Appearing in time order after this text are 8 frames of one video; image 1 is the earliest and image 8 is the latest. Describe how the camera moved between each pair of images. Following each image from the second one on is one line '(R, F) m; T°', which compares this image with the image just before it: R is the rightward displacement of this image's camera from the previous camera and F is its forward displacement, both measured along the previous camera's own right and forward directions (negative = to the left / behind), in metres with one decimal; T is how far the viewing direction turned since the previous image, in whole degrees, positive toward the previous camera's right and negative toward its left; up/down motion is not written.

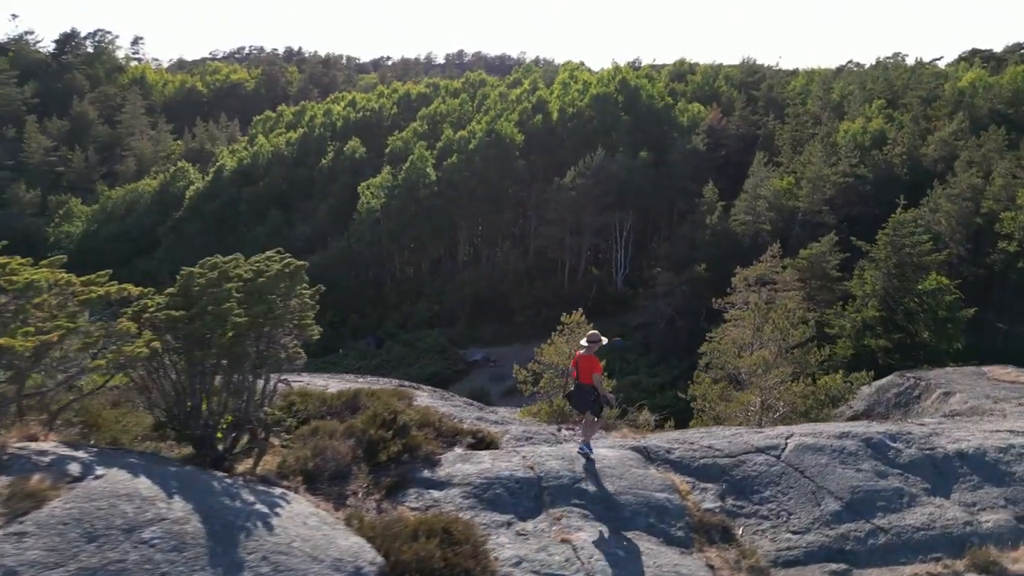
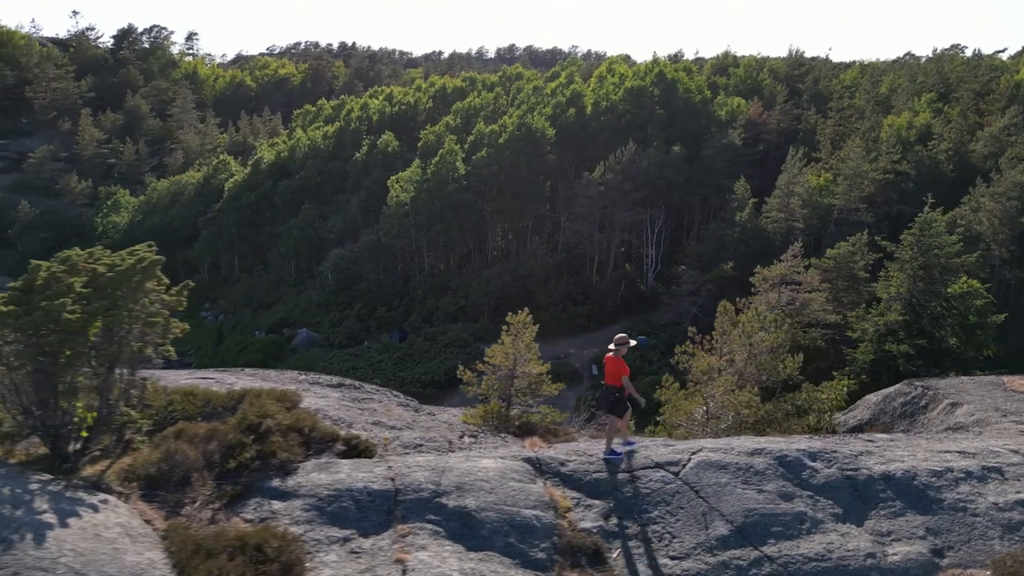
(+1.5, +0.5) m; -4°
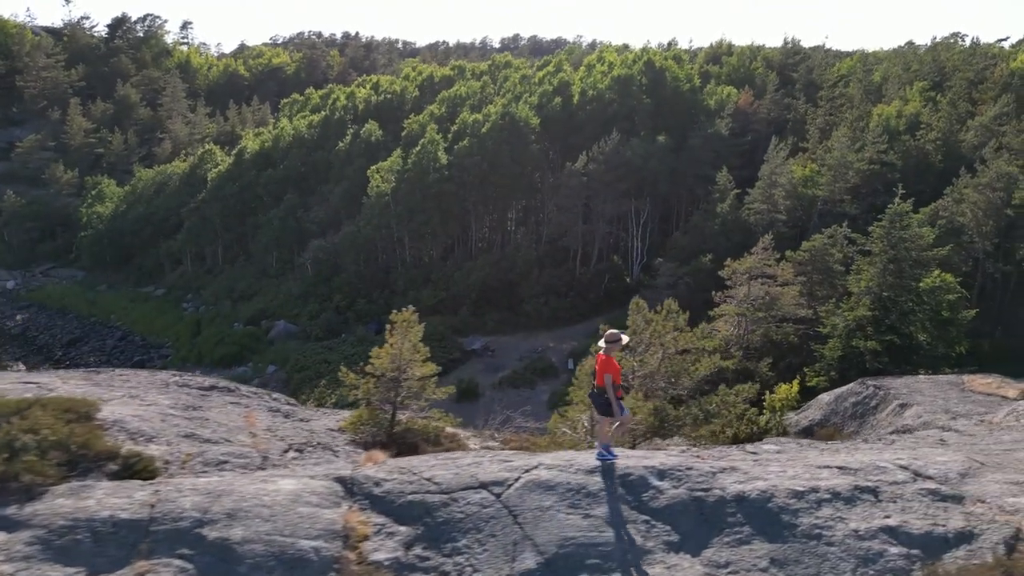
(+1.6, +0.8) m; -1°
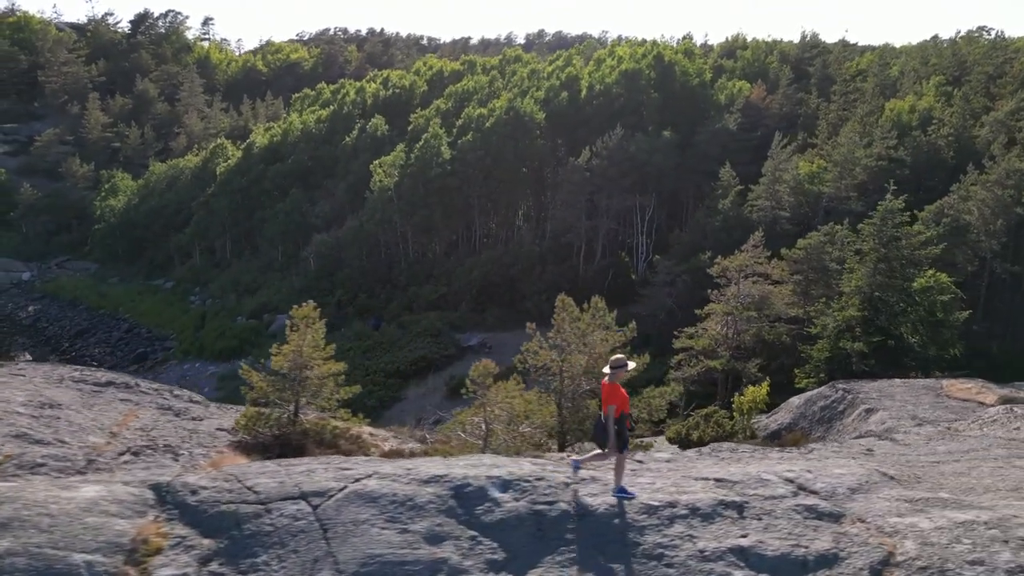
(+1.5, +0.5) m; -2°
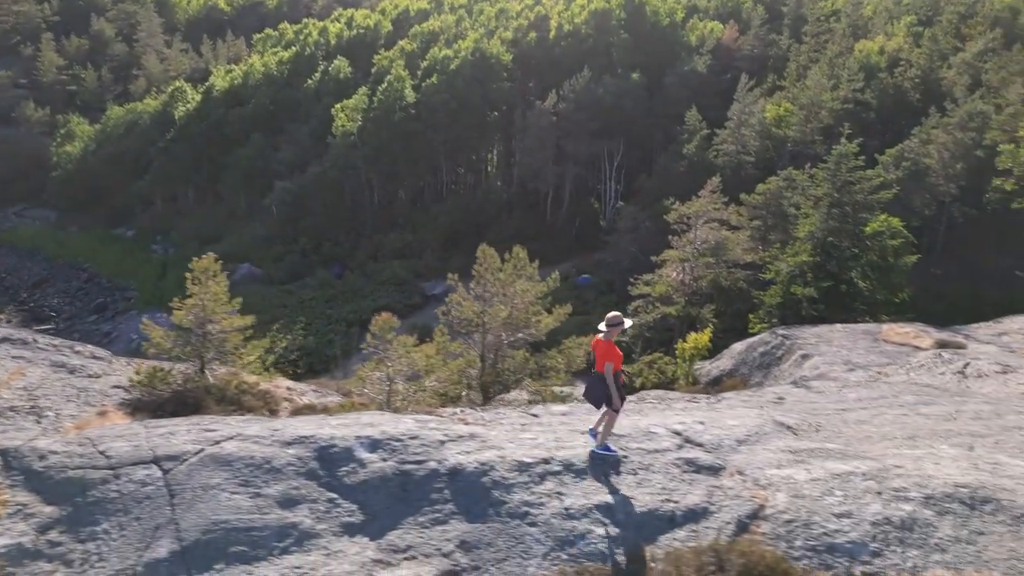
(+0.8, +0.3) m; +1°
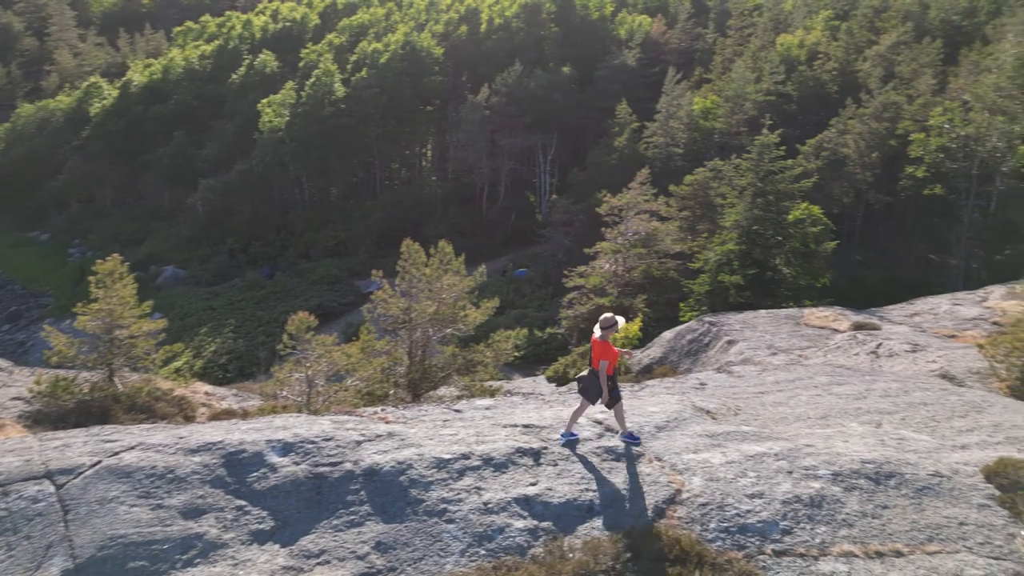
(+0.2, 0.0) m; +4°
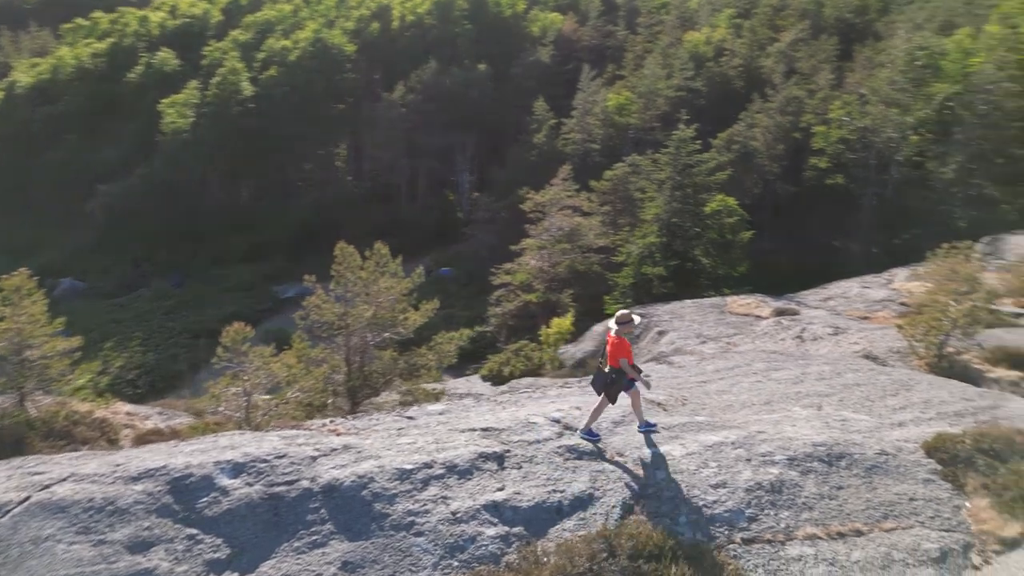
(-0.3, +0.1) m; +6°
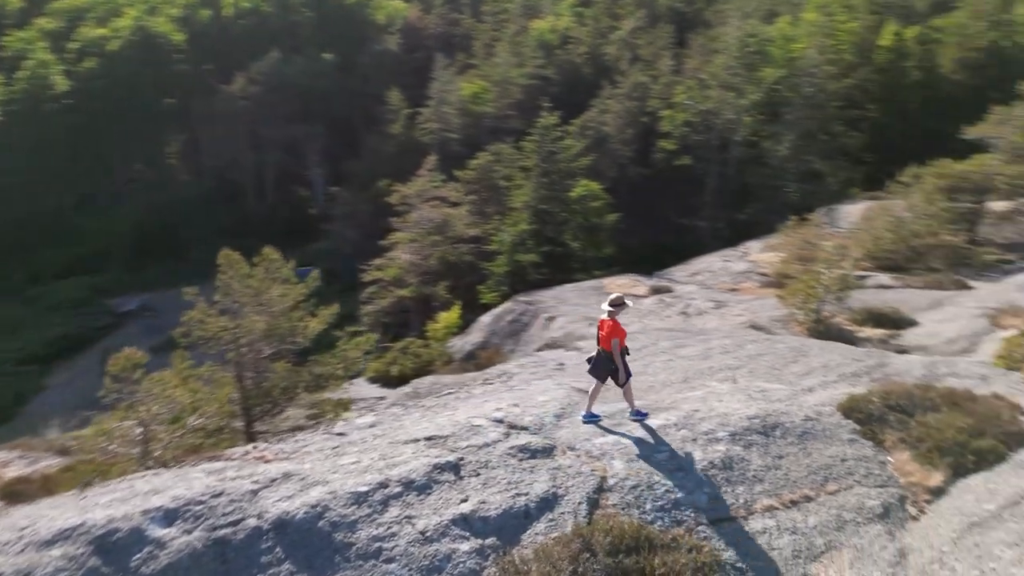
(-0.7, +0.3) m; +10°
